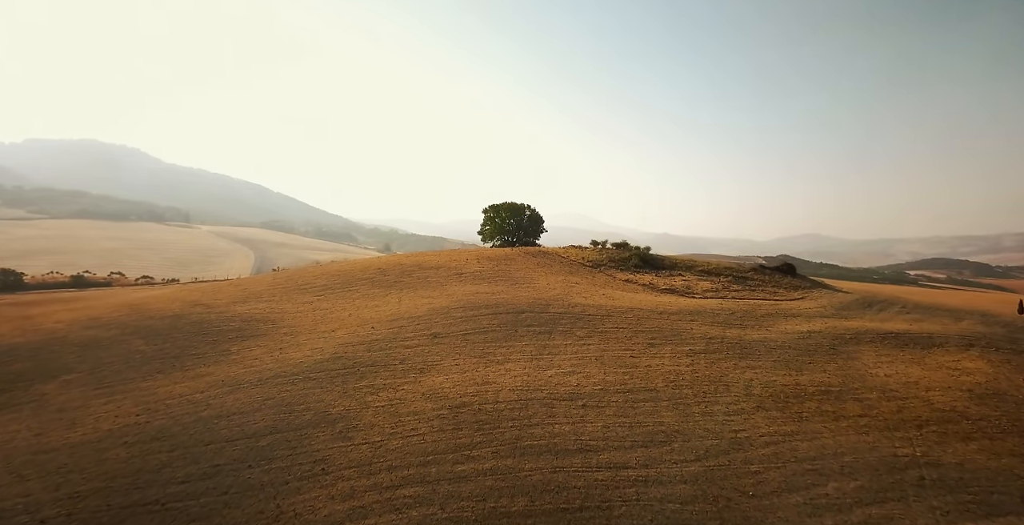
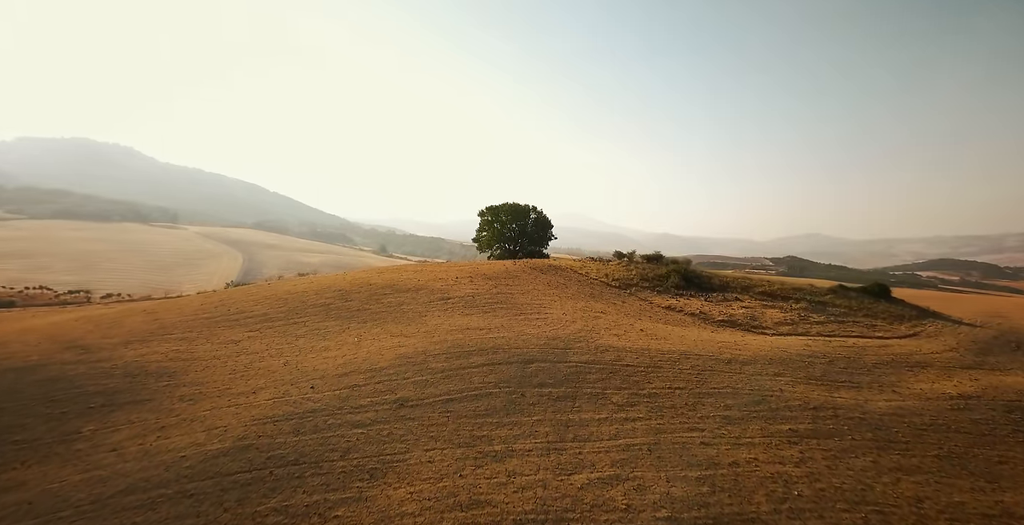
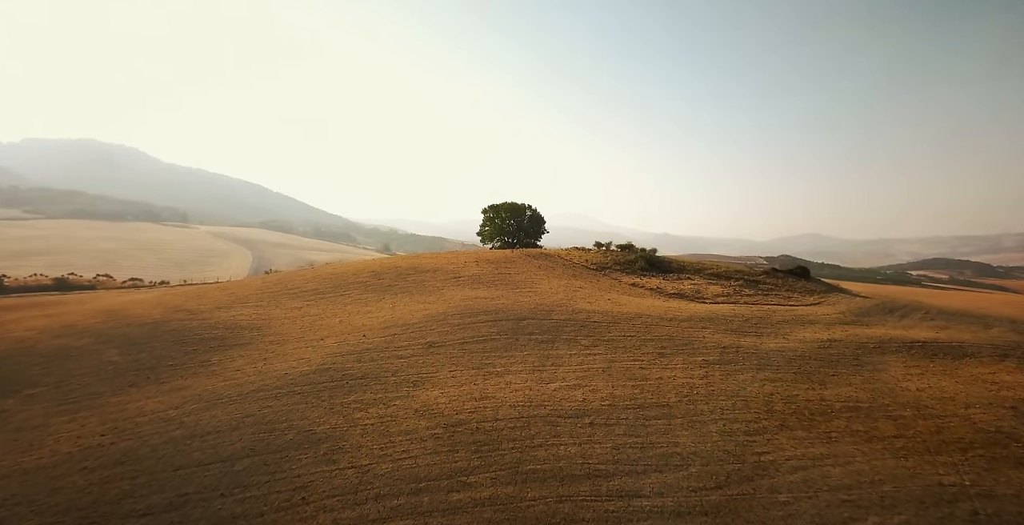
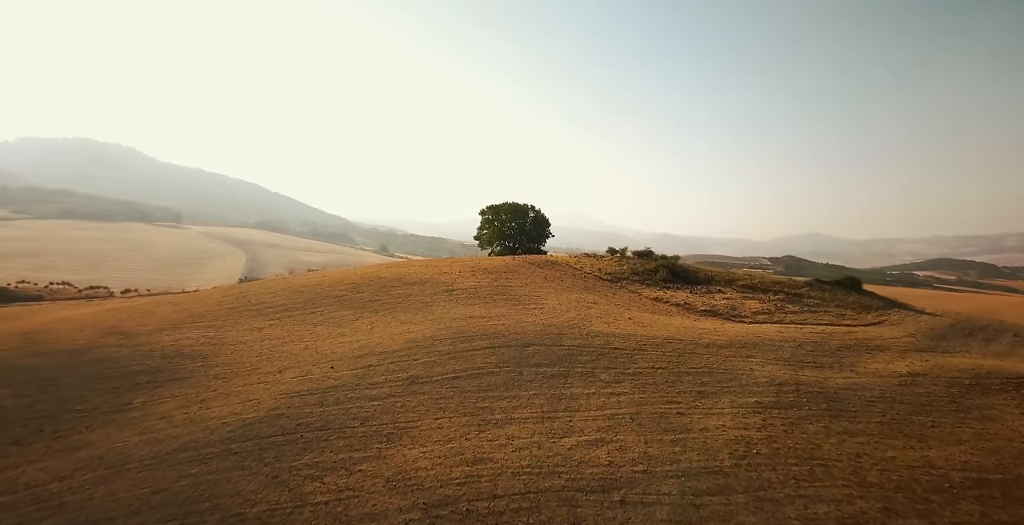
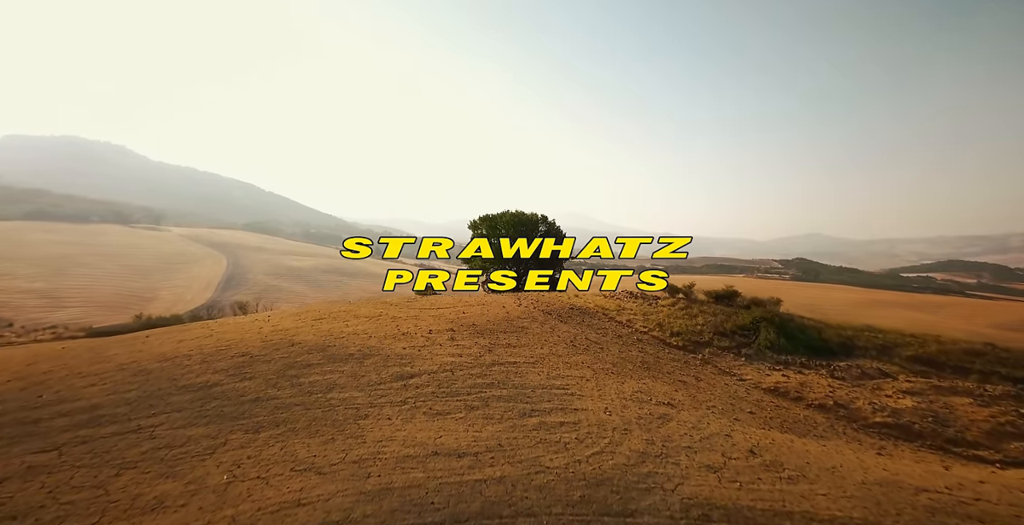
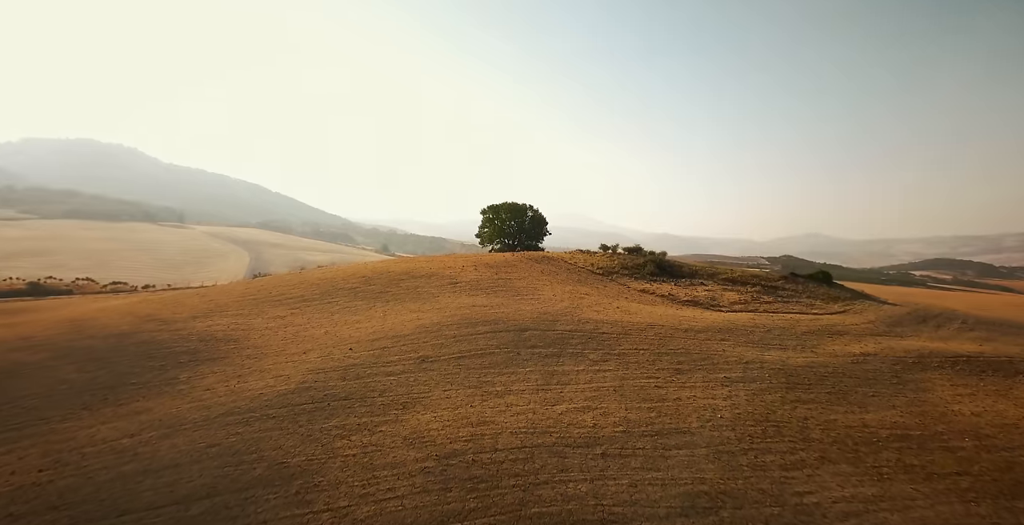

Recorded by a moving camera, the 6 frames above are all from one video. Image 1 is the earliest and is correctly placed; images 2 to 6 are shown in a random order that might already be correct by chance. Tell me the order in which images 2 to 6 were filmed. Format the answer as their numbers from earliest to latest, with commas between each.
3, 6, 4, 2, 5
